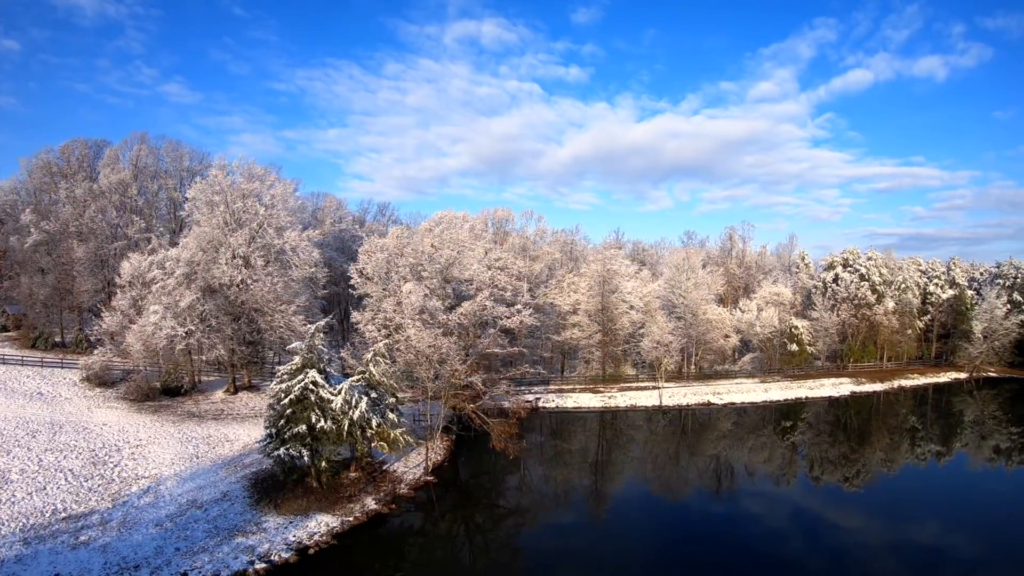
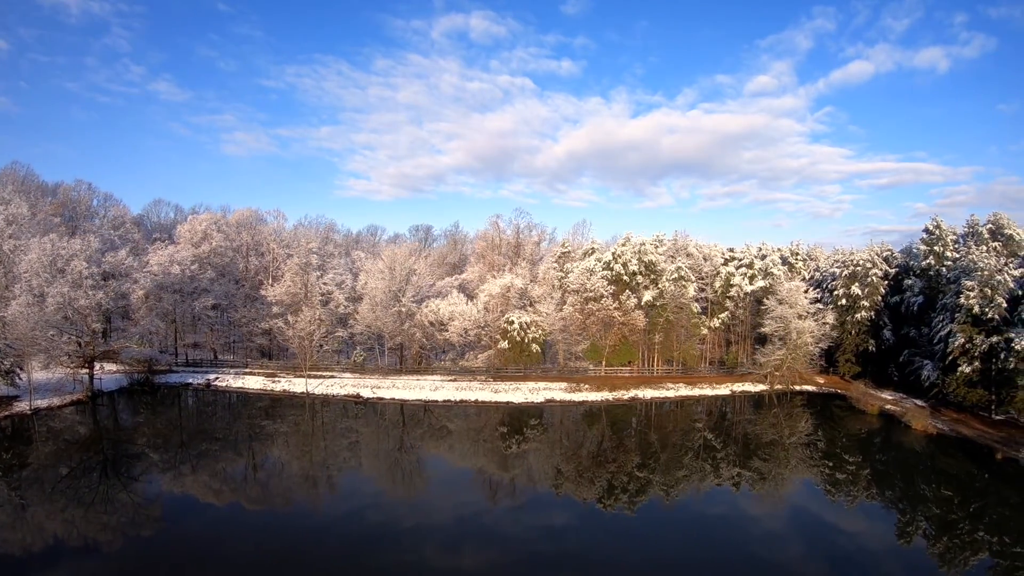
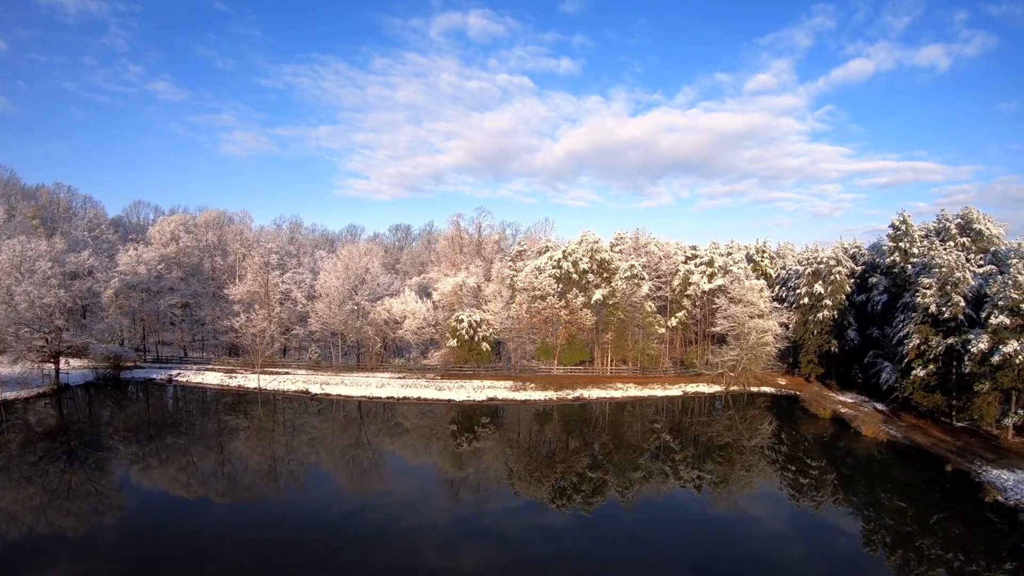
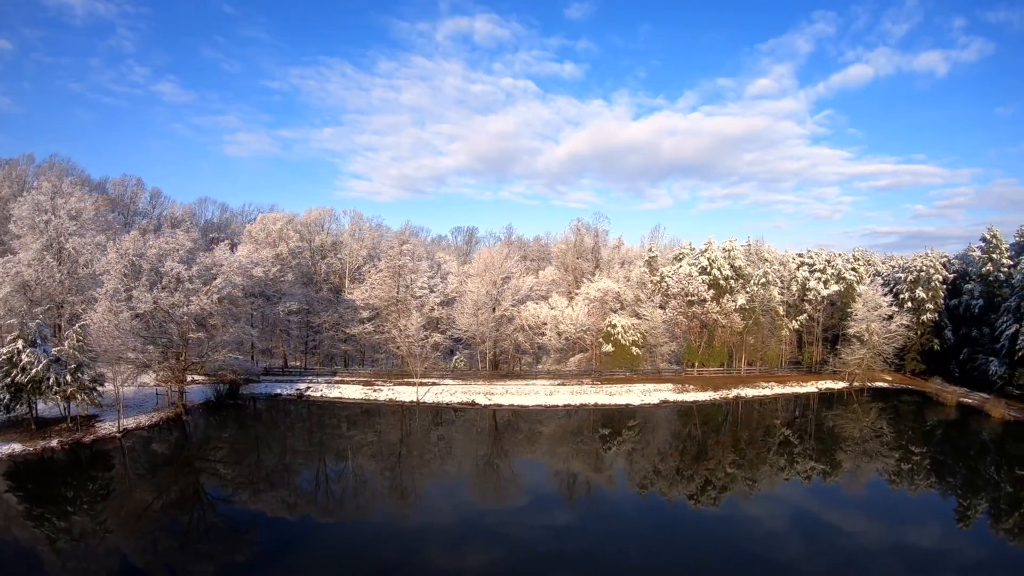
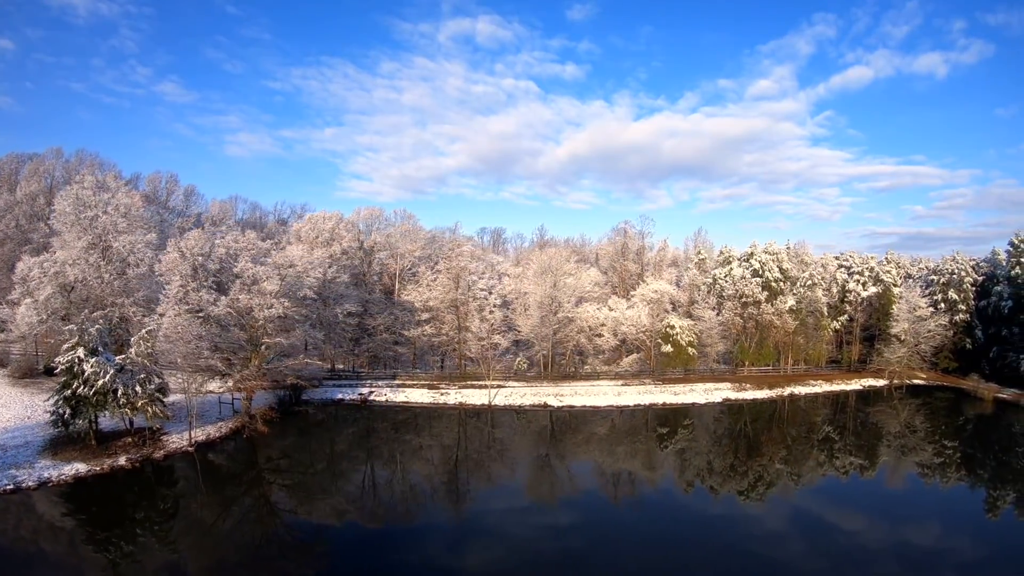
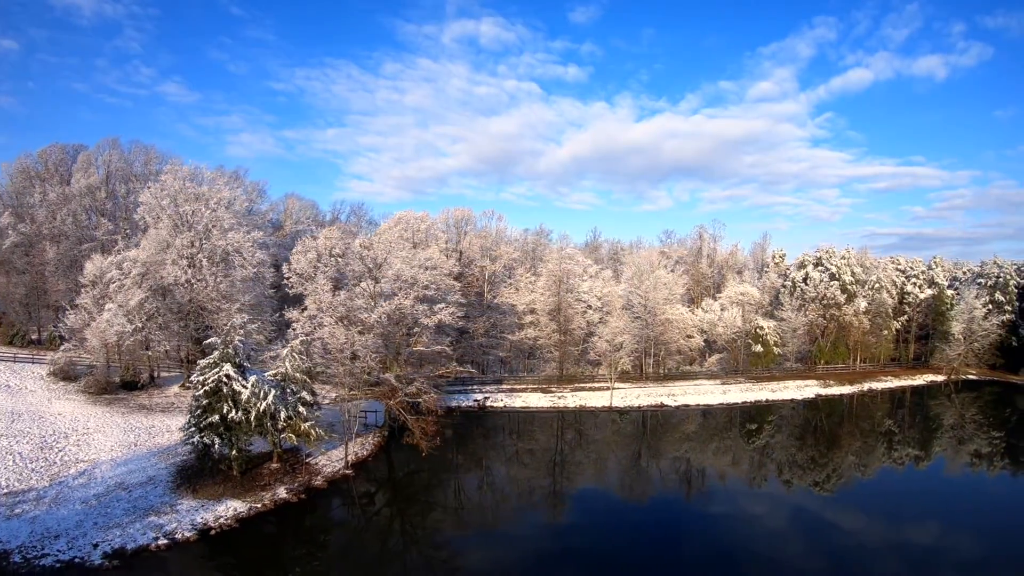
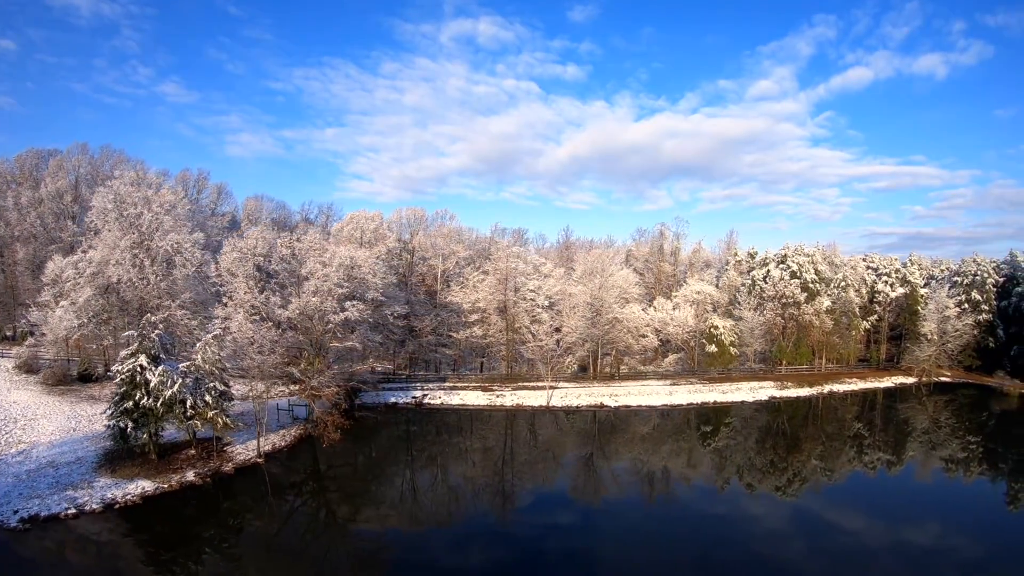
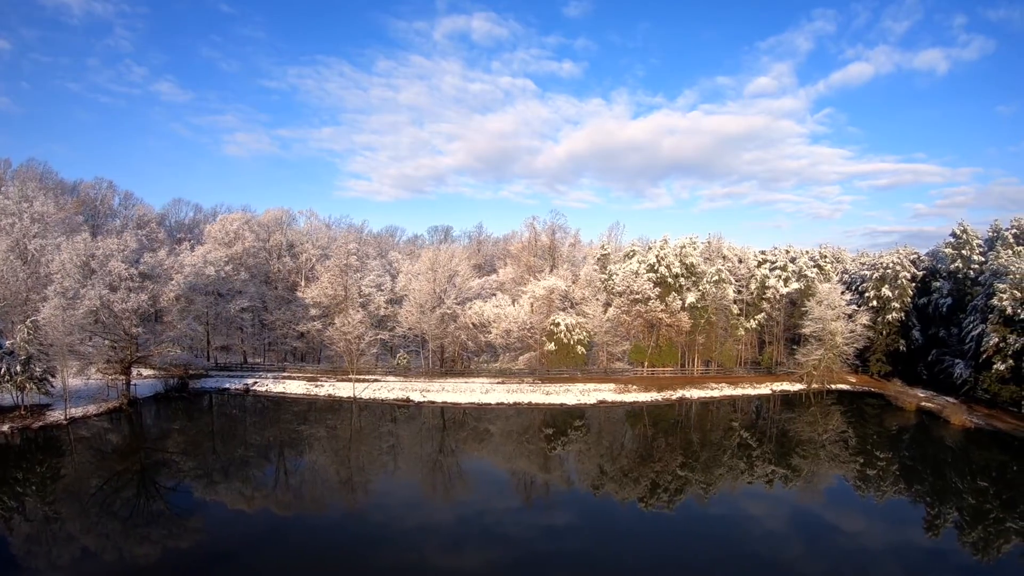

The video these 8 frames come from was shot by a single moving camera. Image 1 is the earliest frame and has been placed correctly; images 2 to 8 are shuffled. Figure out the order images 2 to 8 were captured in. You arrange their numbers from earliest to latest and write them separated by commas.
6, 7, 5, 4, 8, 2, 3
